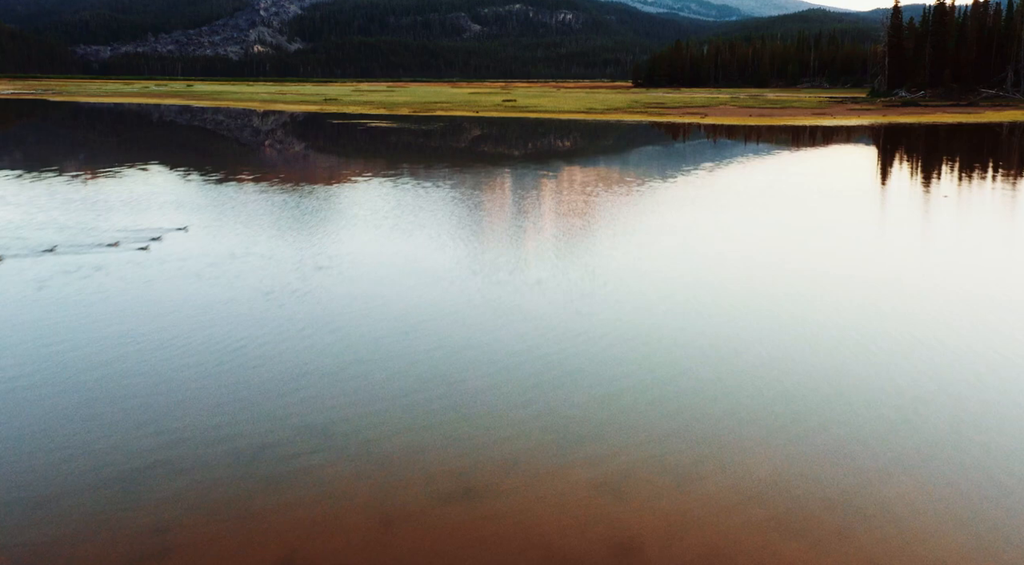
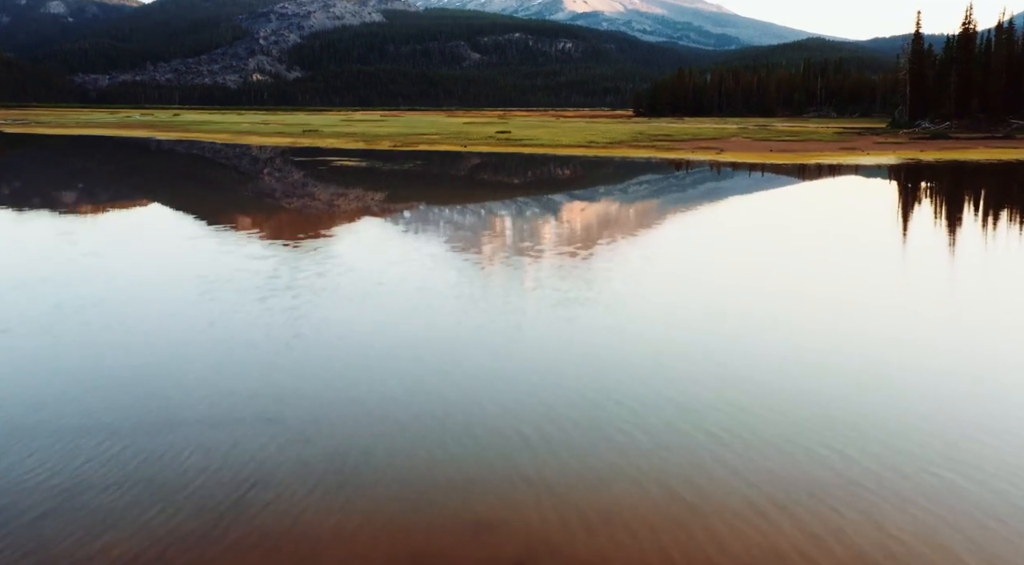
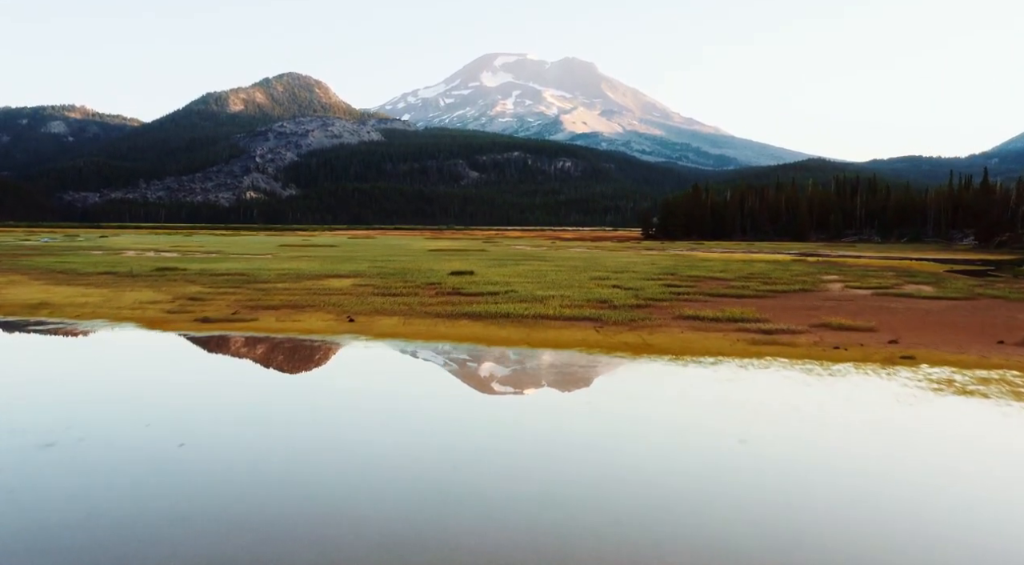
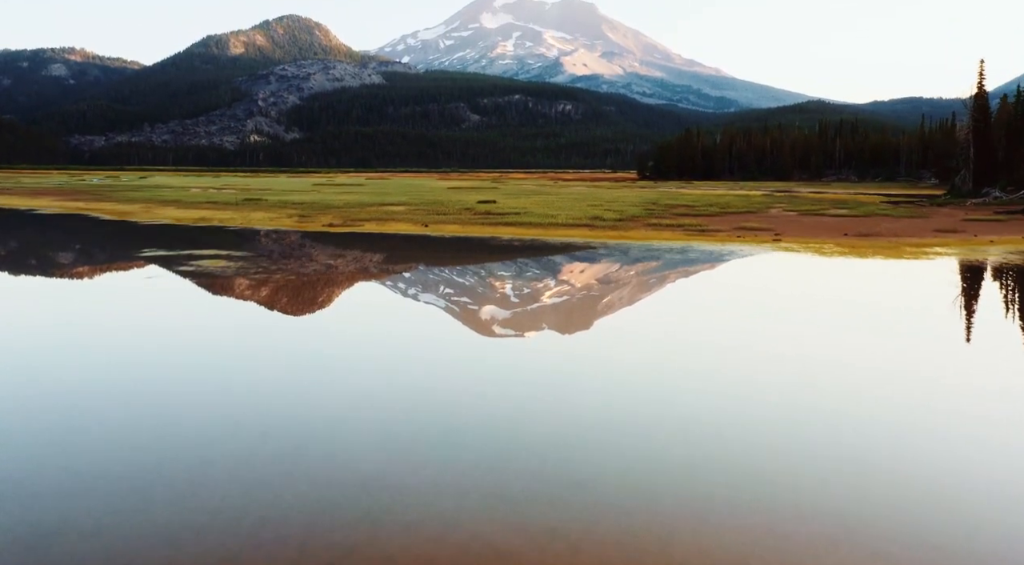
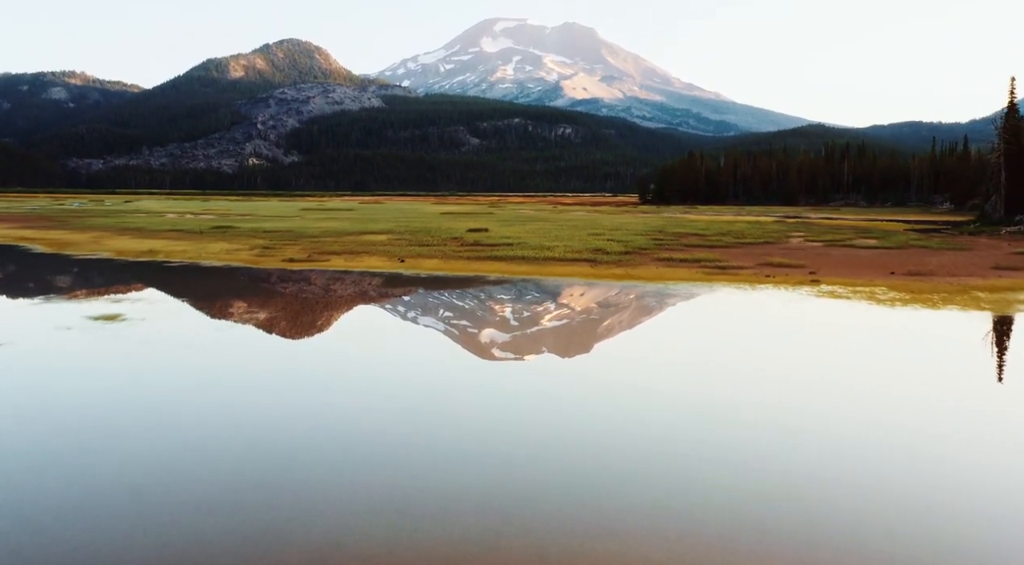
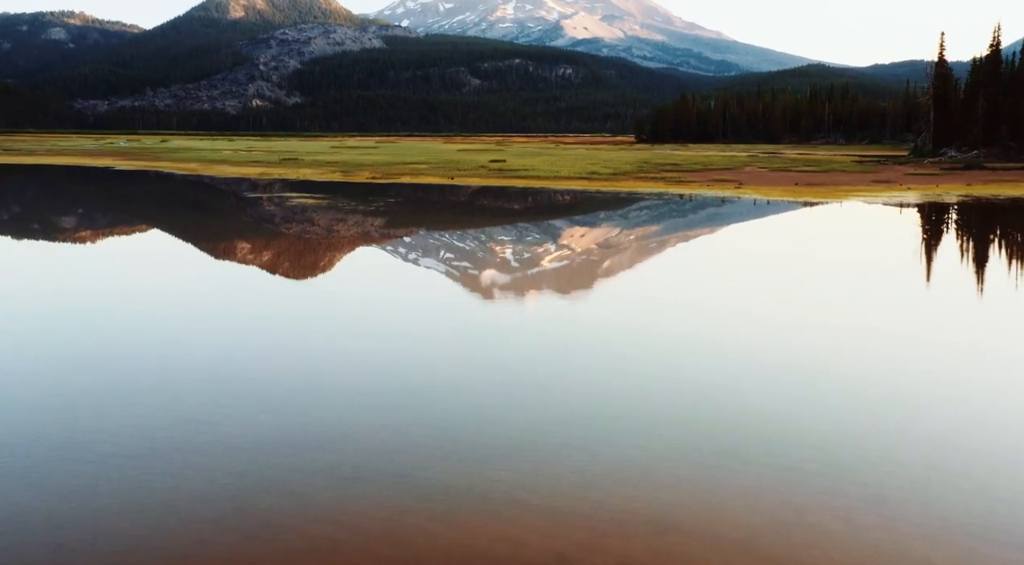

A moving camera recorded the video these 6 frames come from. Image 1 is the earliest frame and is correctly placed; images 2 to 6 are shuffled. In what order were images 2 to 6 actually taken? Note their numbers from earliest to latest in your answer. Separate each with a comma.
2, 6, 4, 5, 3
